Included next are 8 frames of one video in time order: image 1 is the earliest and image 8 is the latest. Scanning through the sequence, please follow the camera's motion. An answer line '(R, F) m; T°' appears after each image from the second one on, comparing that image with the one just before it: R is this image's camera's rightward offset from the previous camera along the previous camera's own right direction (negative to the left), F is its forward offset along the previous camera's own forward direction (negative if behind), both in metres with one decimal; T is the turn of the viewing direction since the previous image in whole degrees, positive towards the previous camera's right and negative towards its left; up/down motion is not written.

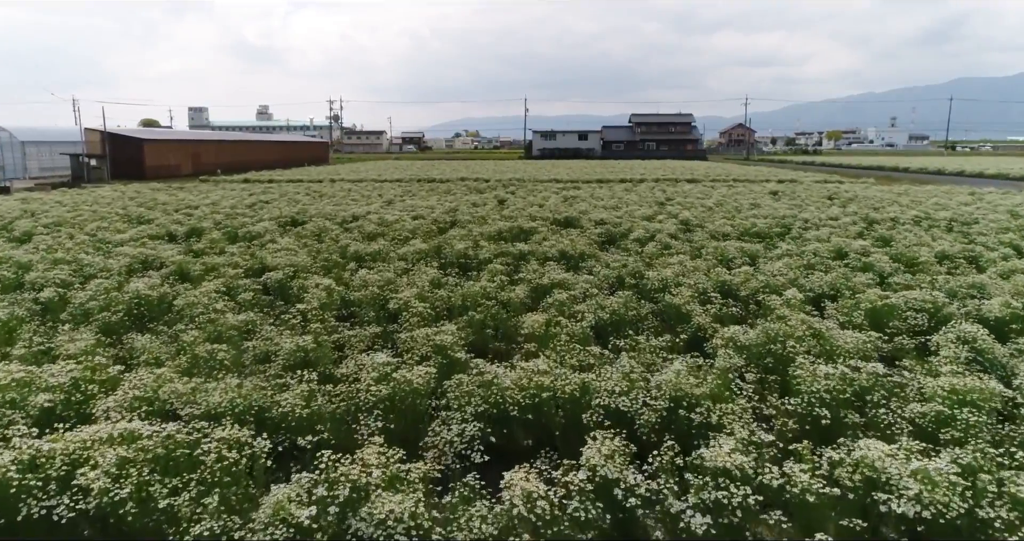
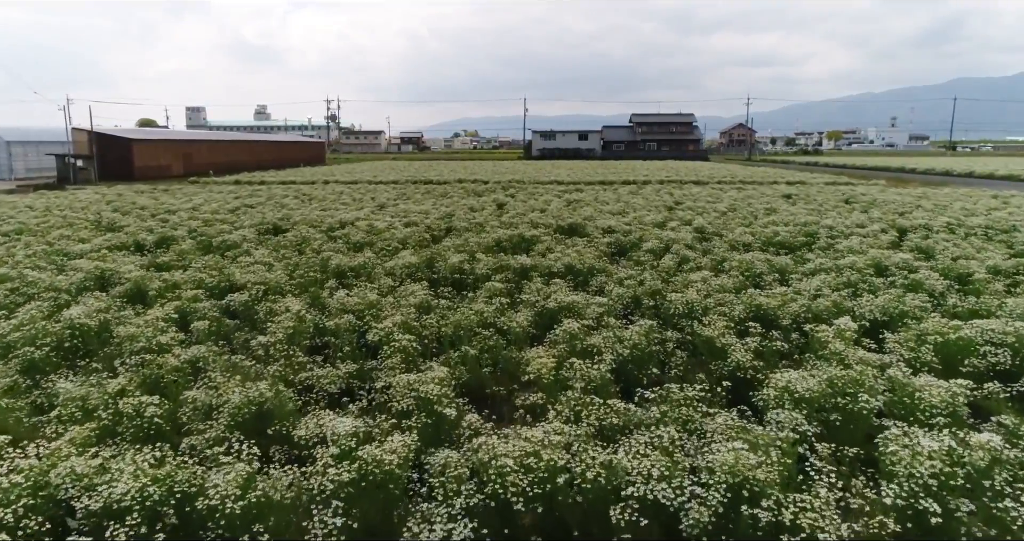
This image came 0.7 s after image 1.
(0.0, +1.1) m; 0°
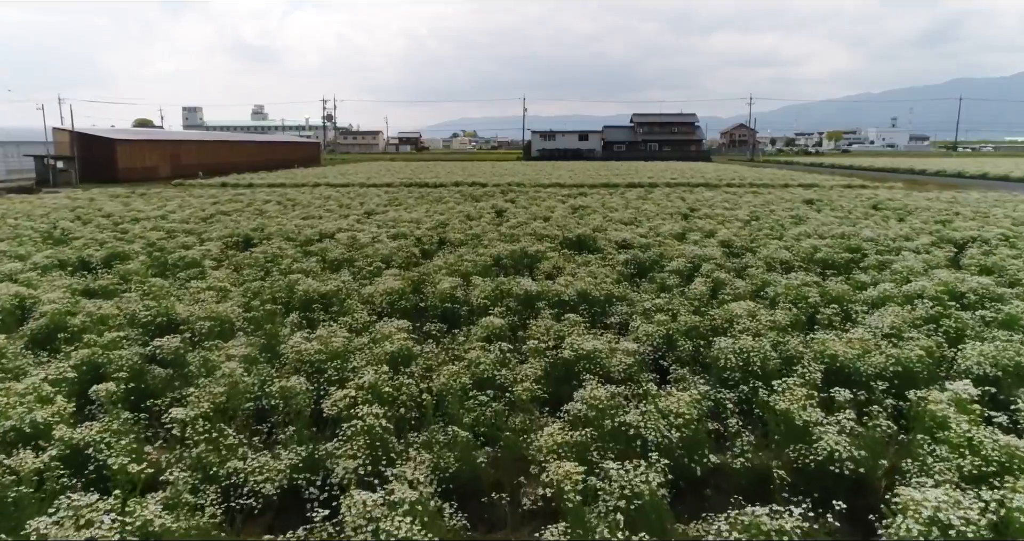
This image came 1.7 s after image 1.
(0.0, +1.5) m; 0°
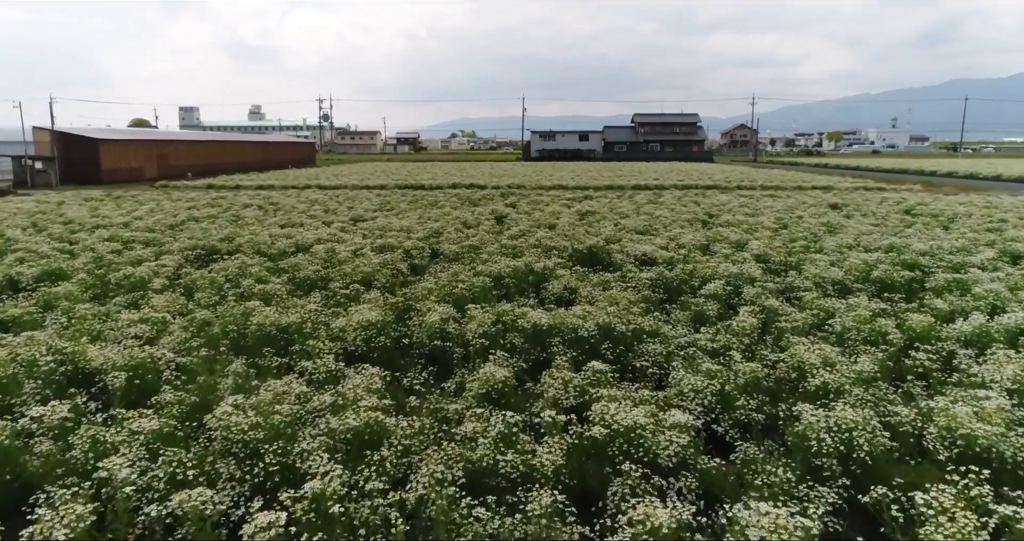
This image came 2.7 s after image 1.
(0.0, +1.5) m; 0°
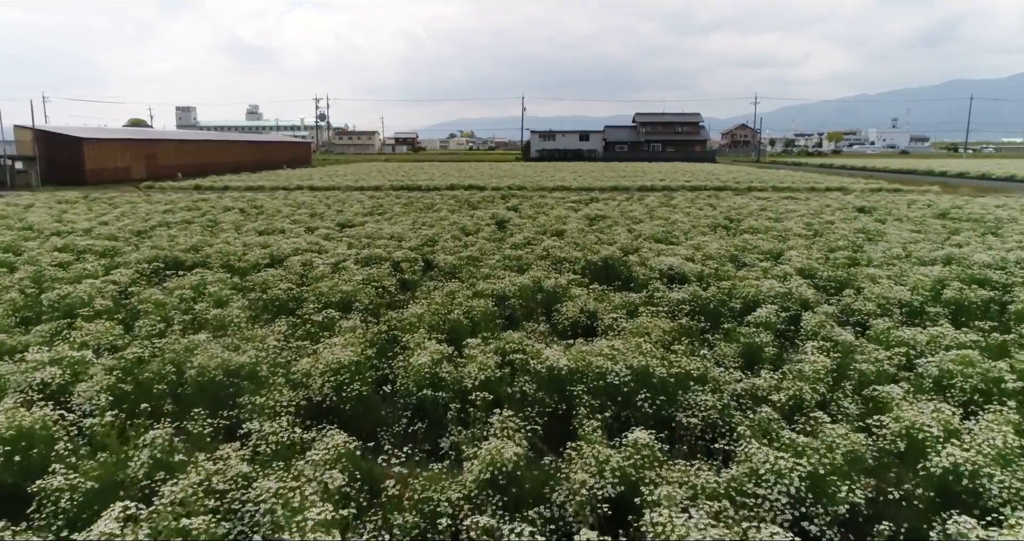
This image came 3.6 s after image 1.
(-0.1, +1.3) m; 0°
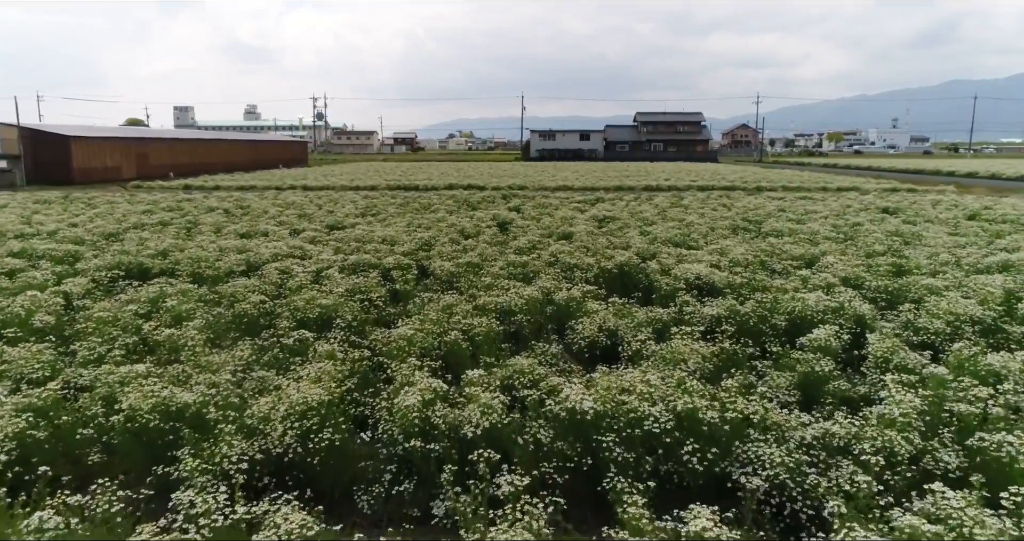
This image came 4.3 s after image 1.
(-0.1, +1.0) m; 0°
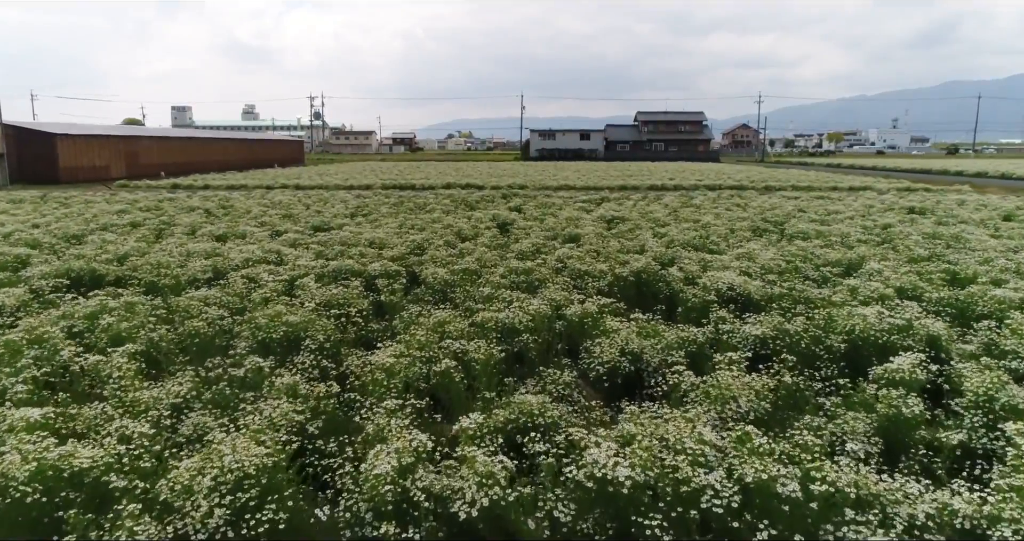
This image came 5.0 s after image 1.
(0.0, +1.0) m; 0°
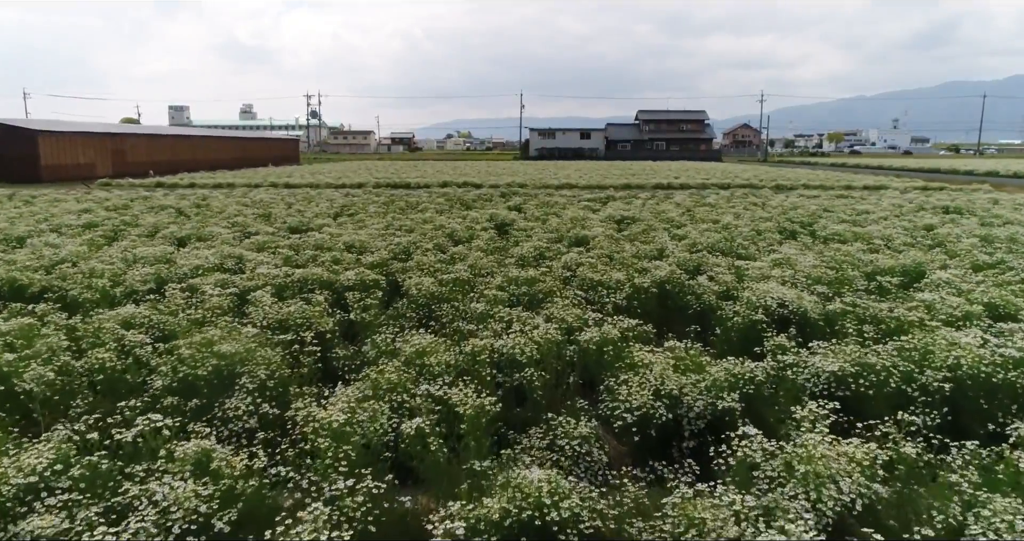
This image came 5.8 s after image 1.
(0.0, +1.2) m; 0°
